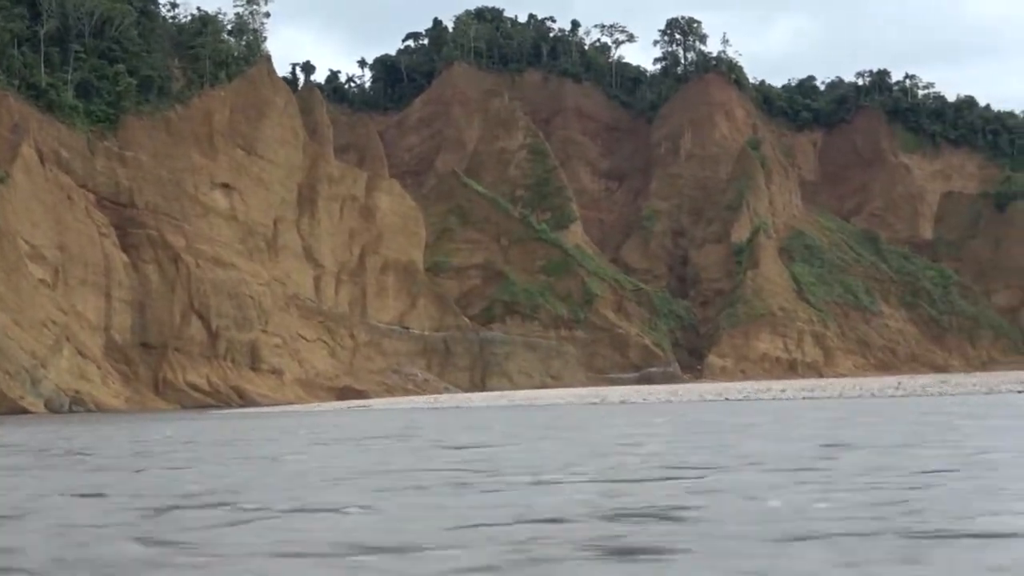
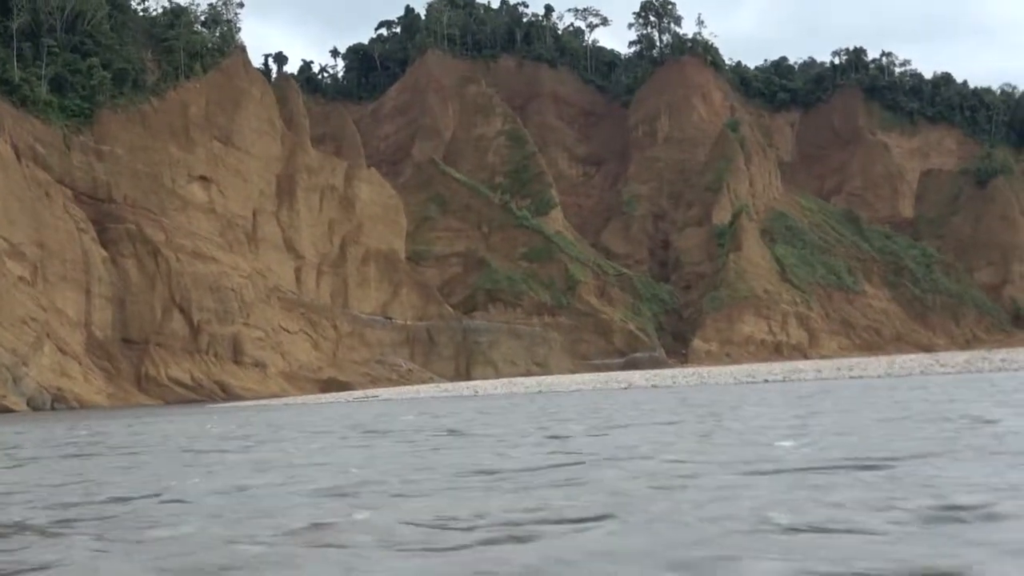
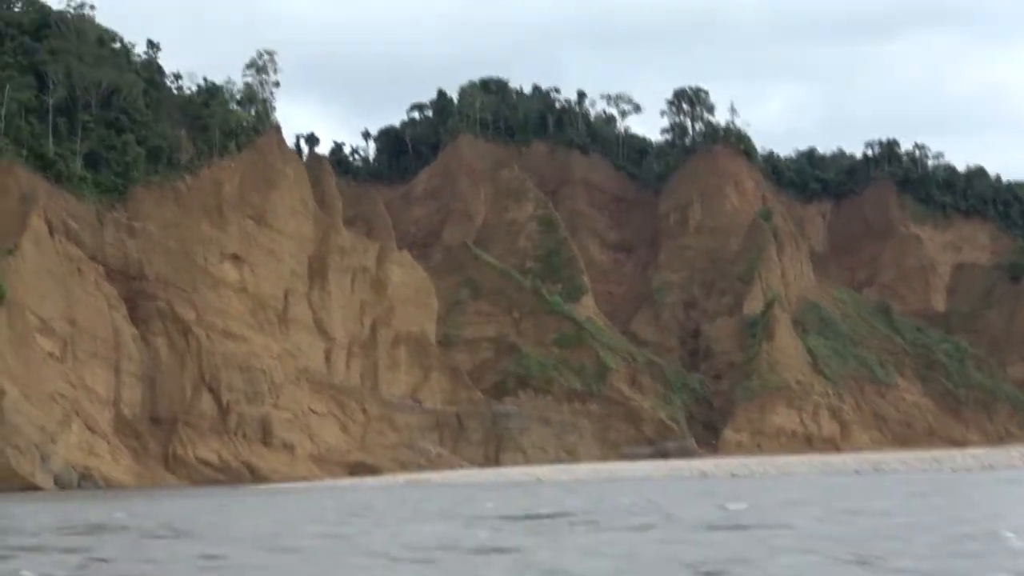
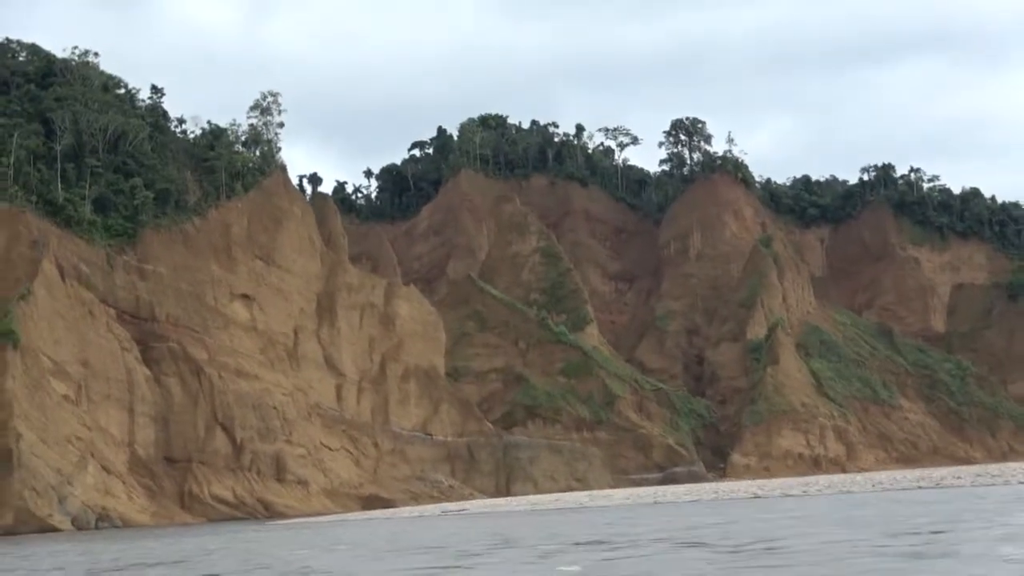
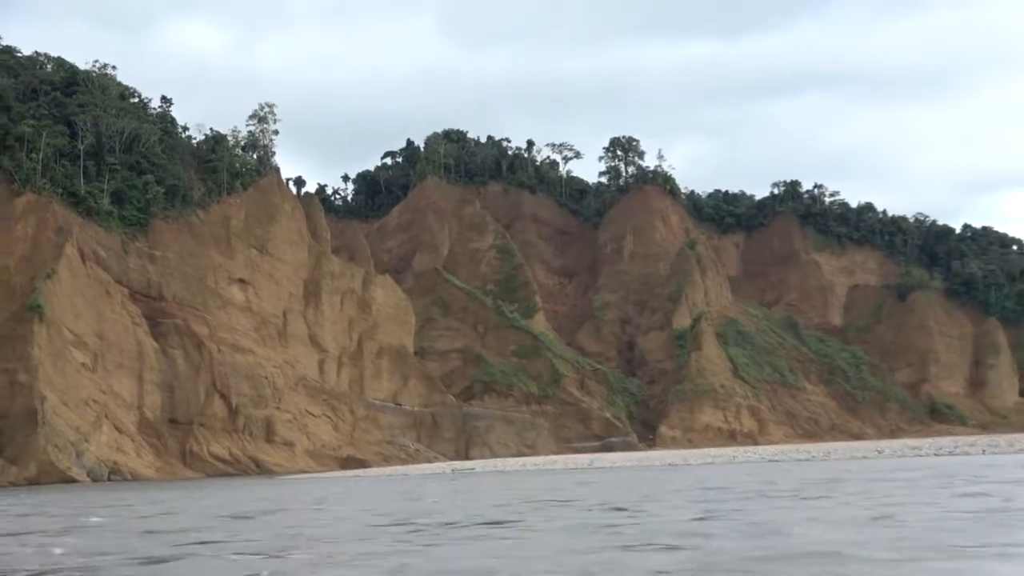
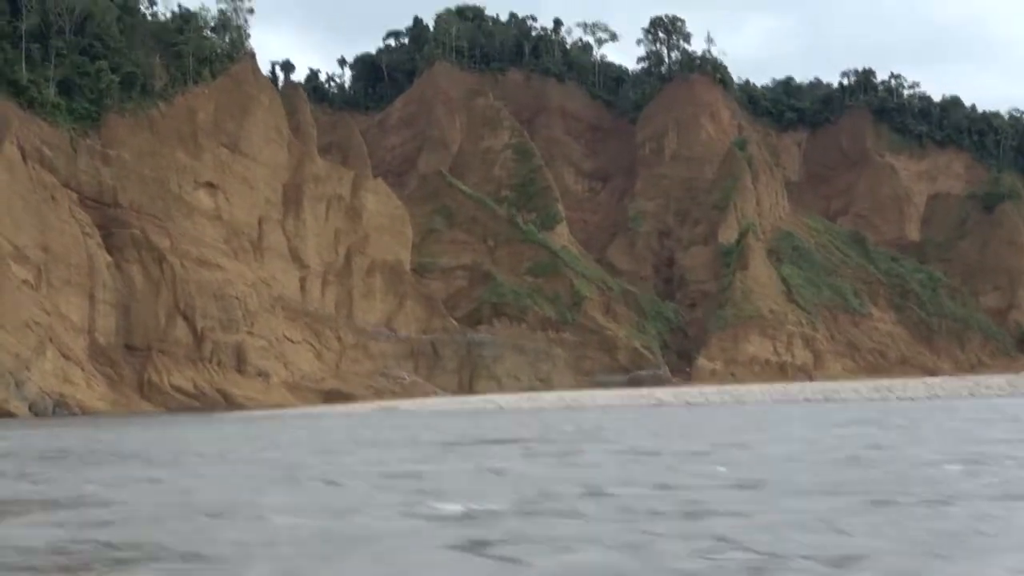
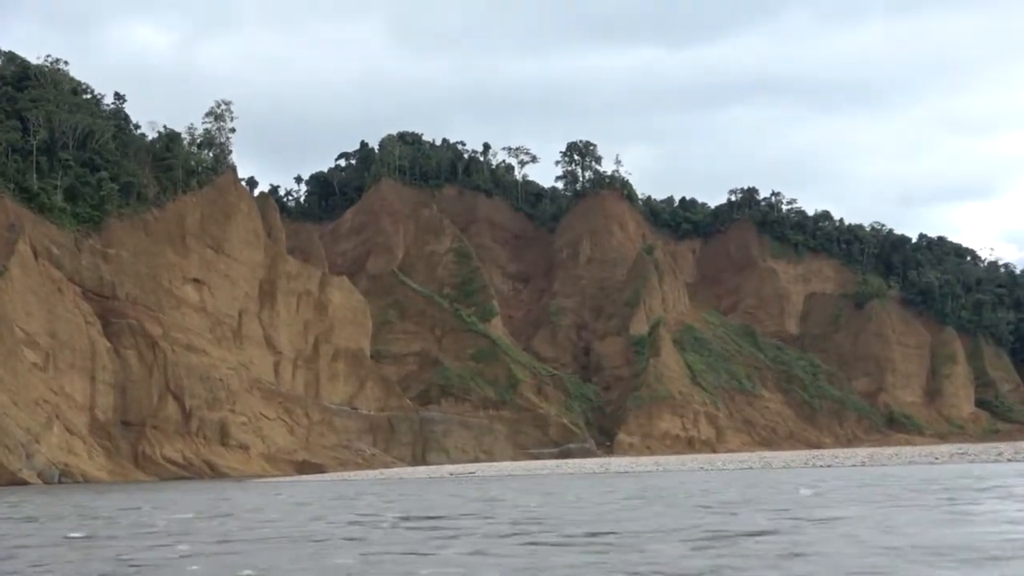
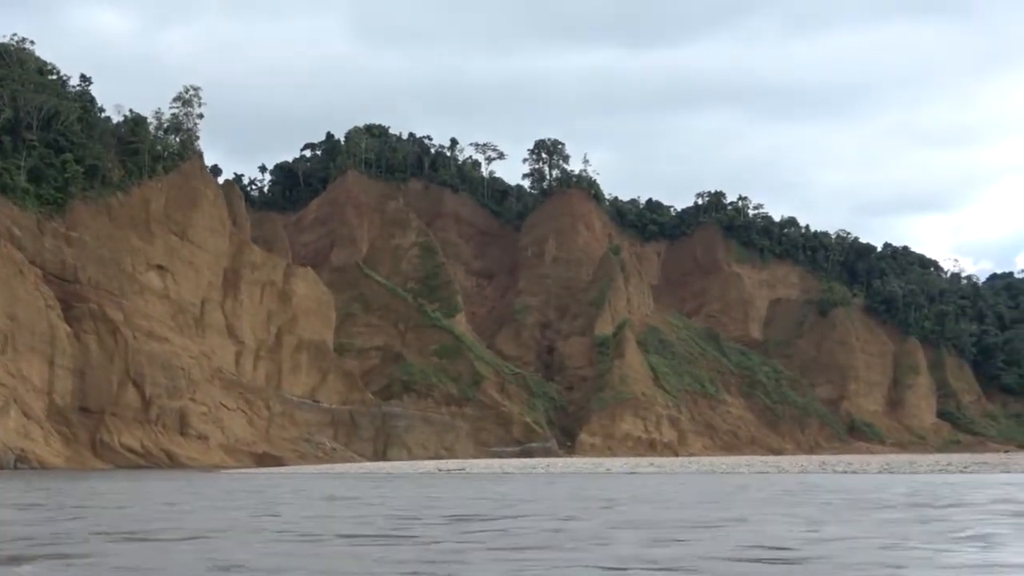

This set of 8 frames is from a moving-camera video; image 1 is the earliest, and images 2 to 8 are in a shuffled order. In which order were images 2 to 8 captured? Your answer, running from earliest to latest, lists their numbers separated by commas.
2, 6, 3, 4, 5, 7, 8
